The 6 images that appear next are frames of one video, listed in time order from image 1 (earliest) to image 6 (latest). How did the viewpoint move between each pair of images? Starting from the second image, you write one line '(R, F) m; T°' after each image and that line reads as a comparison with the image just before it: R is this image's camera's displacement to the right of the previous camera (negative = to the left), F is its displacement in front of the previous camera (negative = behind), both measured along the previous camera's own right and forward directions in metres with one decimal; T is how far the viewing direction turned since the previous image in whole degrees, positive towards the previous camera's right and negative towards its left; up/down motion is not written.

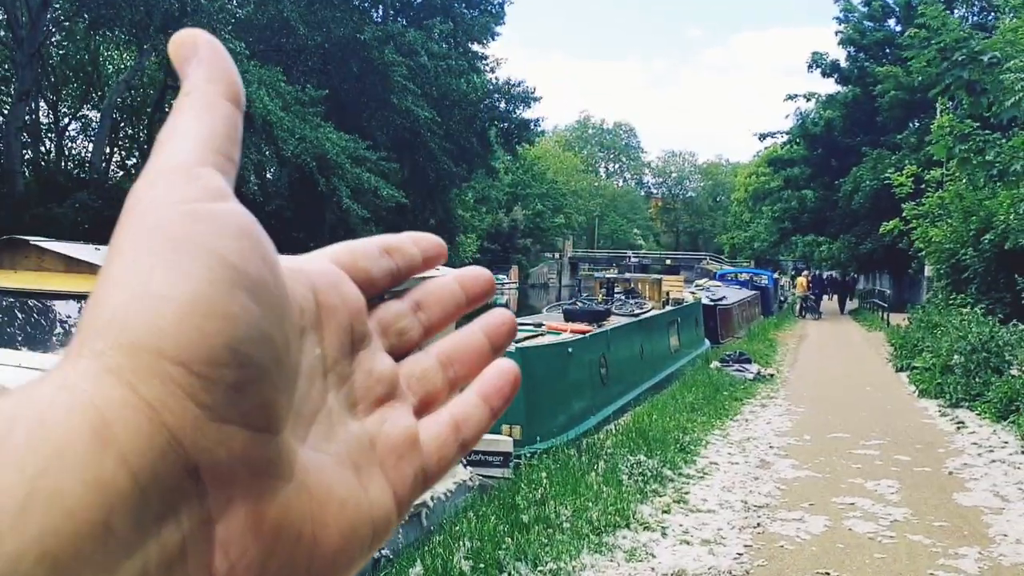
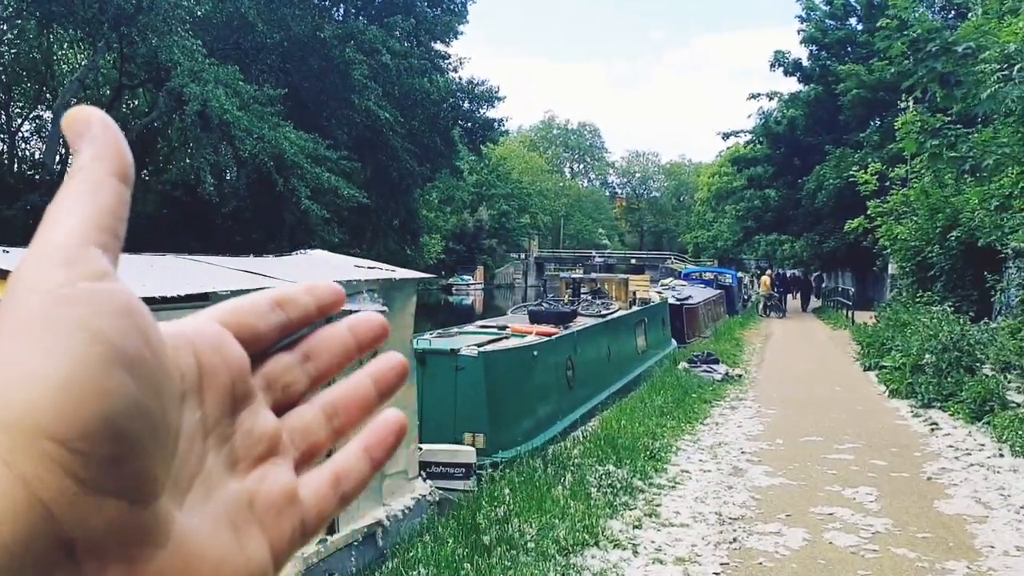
(0.0, +0.4) m; +2°
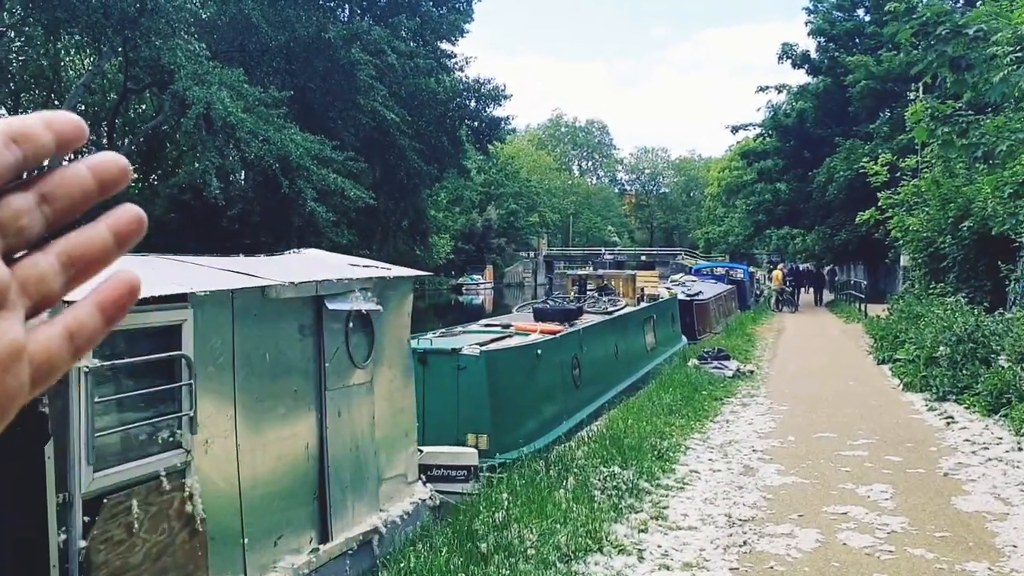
(+0.1, +0.2) m; -1°
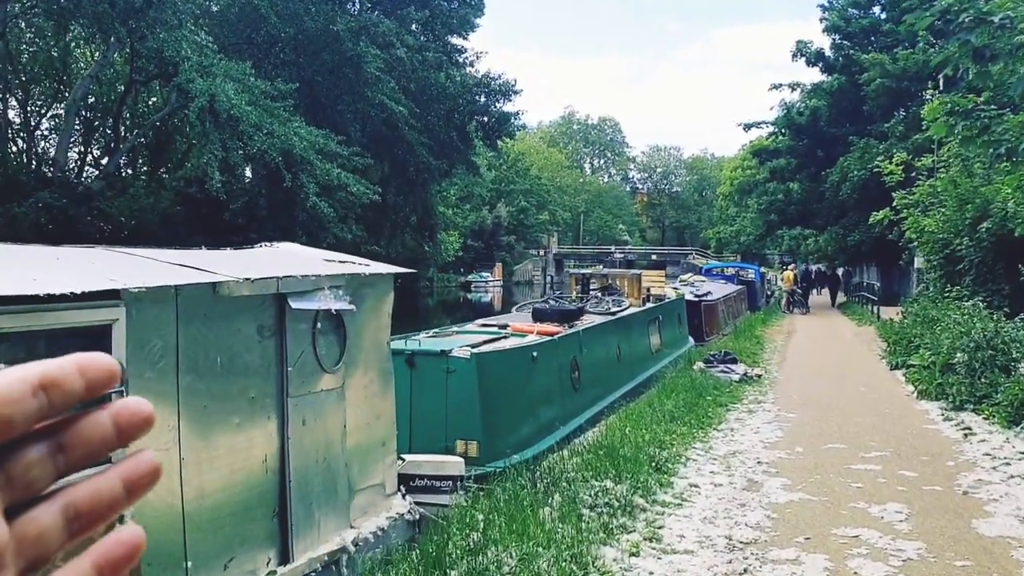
(+0.2, +0.5) m; -1°
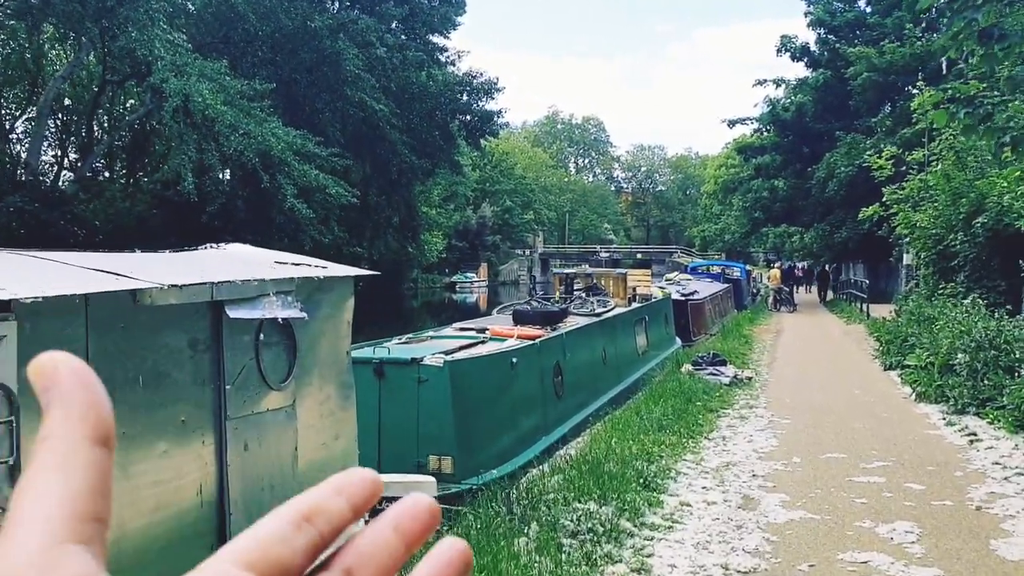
(+0.1, +0.6) m; +1°
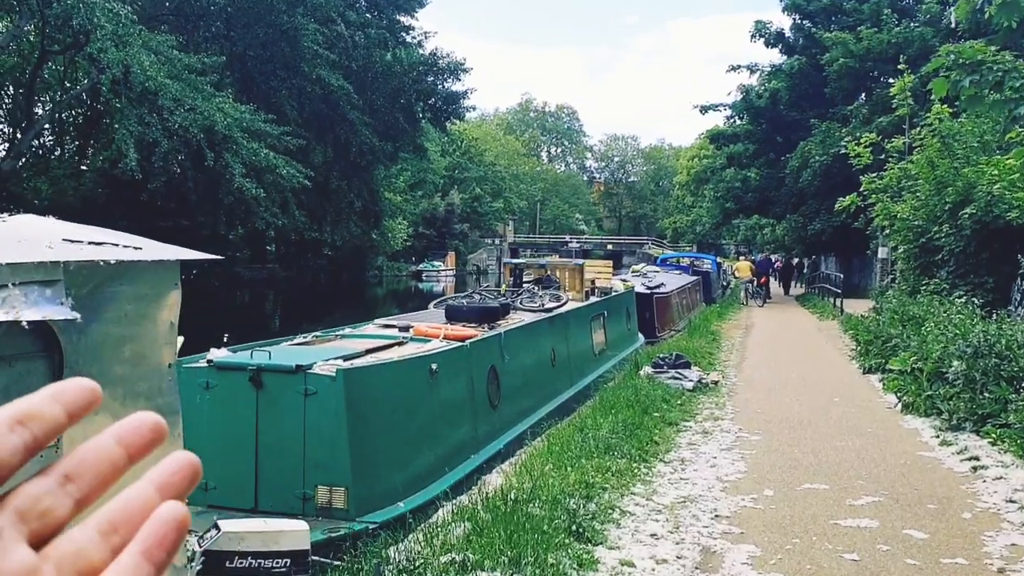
(+0.4, +1.5) m; +2°
